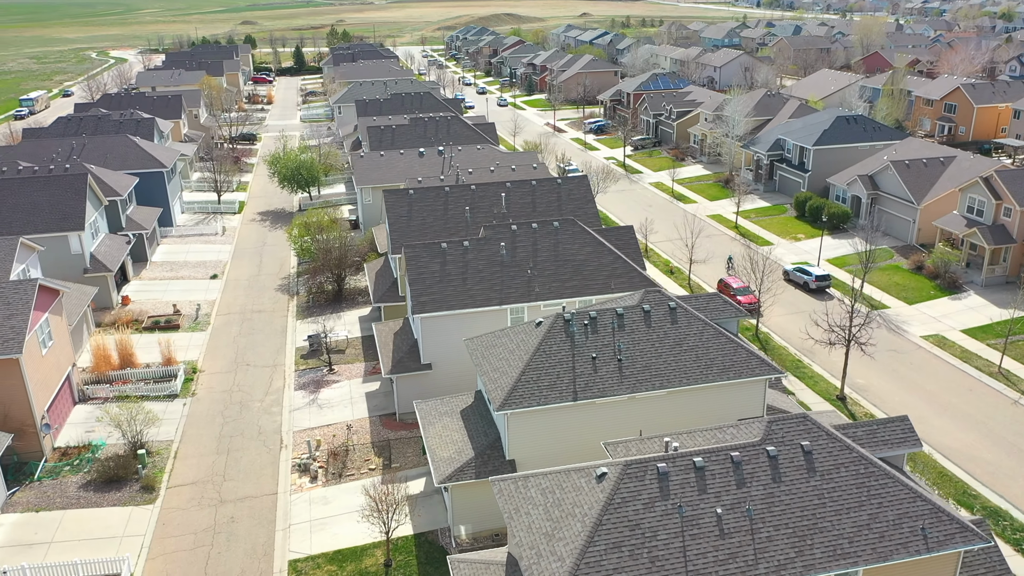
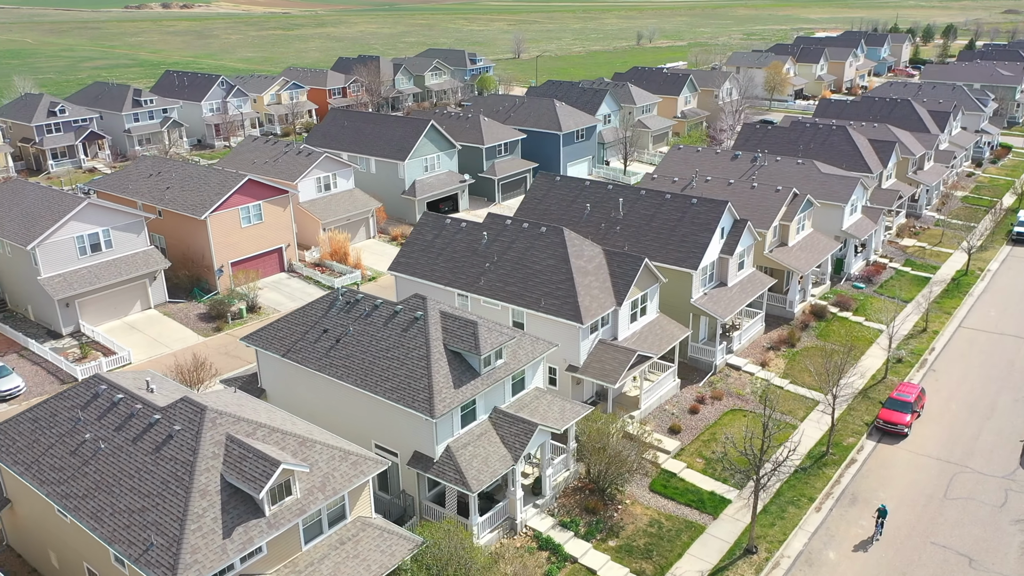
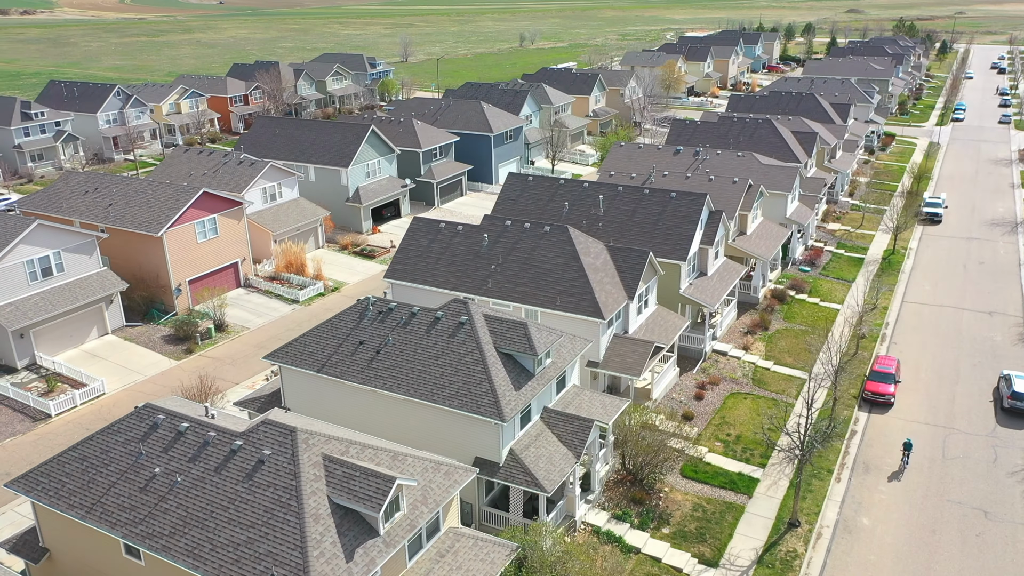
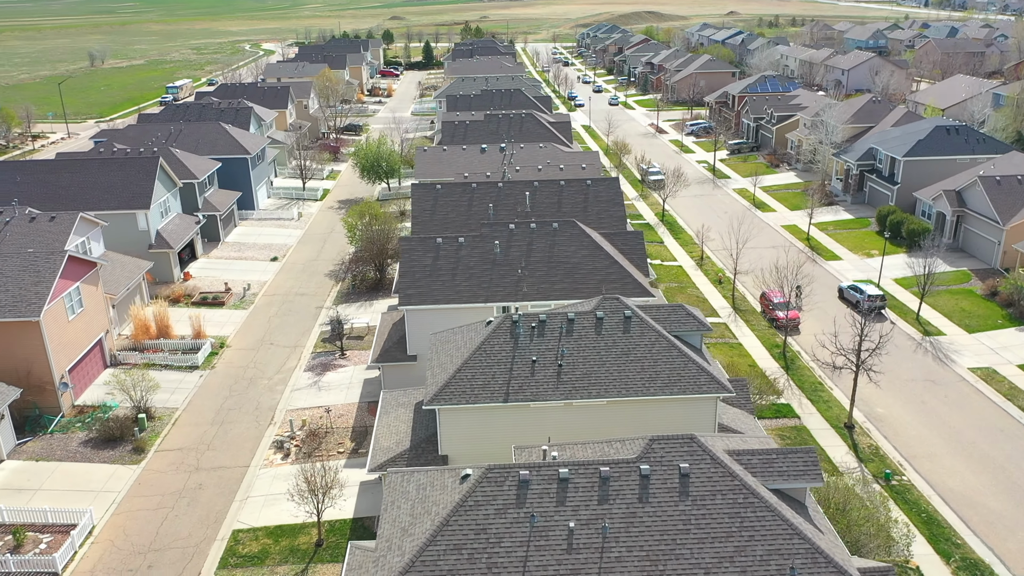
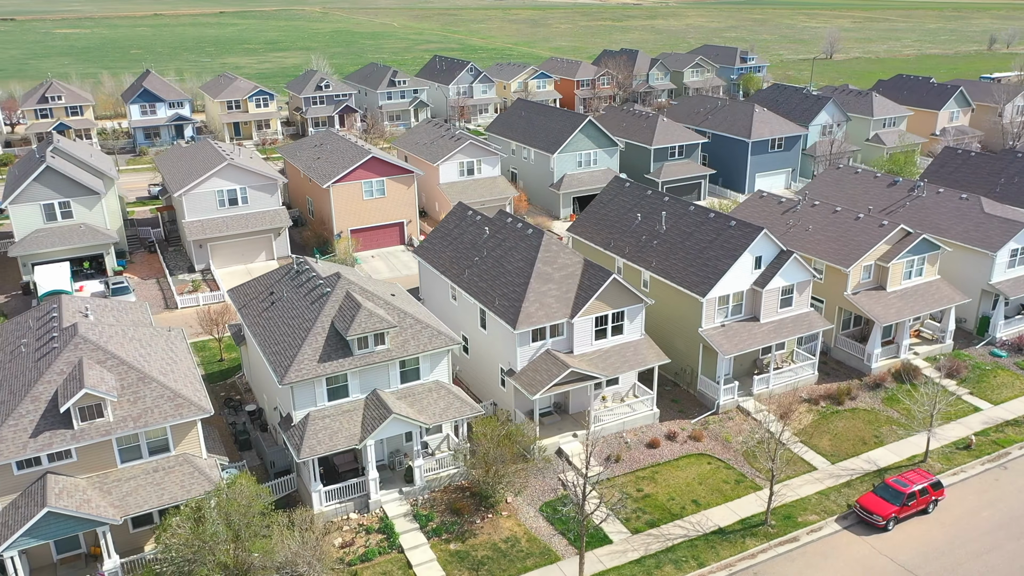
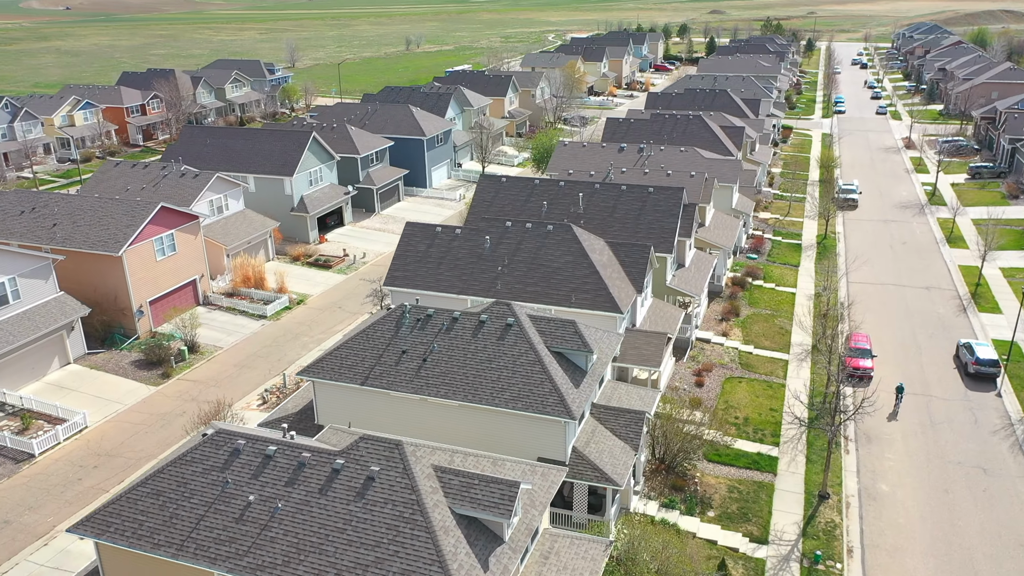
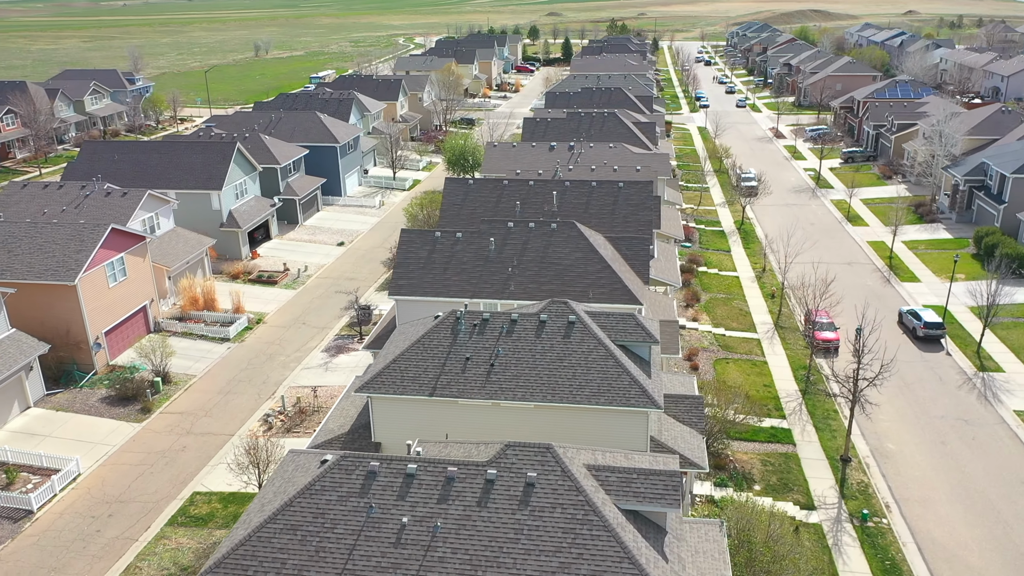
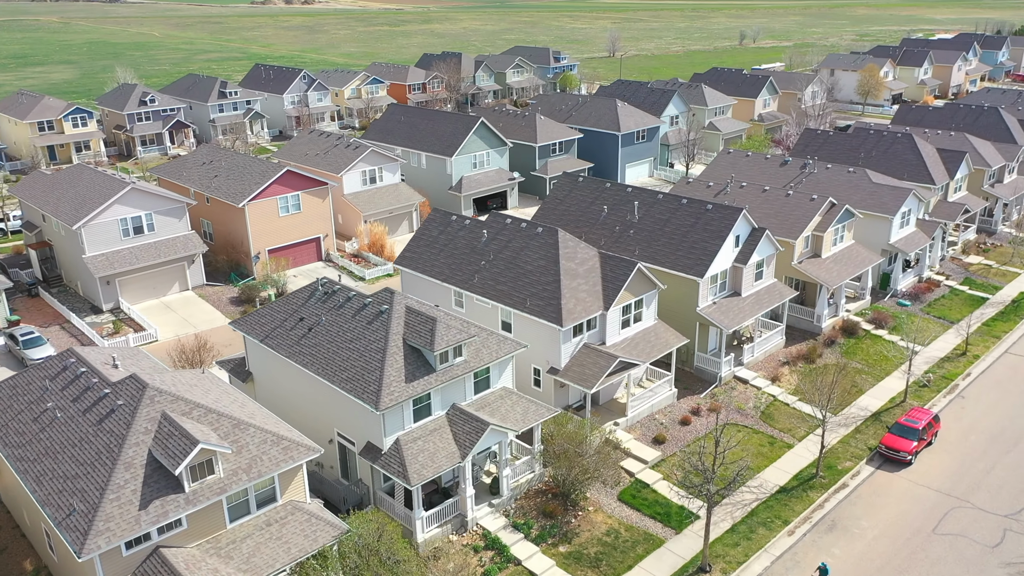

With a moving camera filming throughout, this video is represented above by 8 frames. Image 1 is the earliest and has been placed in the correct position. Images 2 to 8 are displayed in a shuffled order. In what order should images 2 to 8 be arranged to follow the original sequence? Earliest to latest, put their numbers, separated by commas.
4, 7, 6, 3, 2, 8, 5
